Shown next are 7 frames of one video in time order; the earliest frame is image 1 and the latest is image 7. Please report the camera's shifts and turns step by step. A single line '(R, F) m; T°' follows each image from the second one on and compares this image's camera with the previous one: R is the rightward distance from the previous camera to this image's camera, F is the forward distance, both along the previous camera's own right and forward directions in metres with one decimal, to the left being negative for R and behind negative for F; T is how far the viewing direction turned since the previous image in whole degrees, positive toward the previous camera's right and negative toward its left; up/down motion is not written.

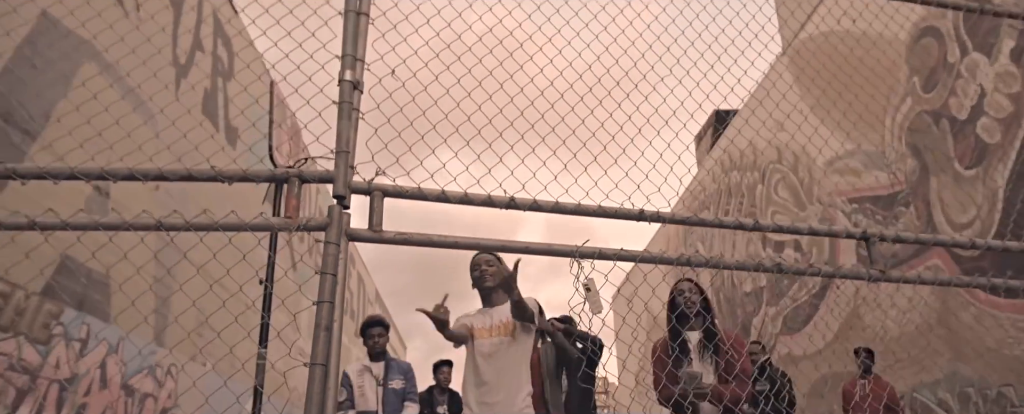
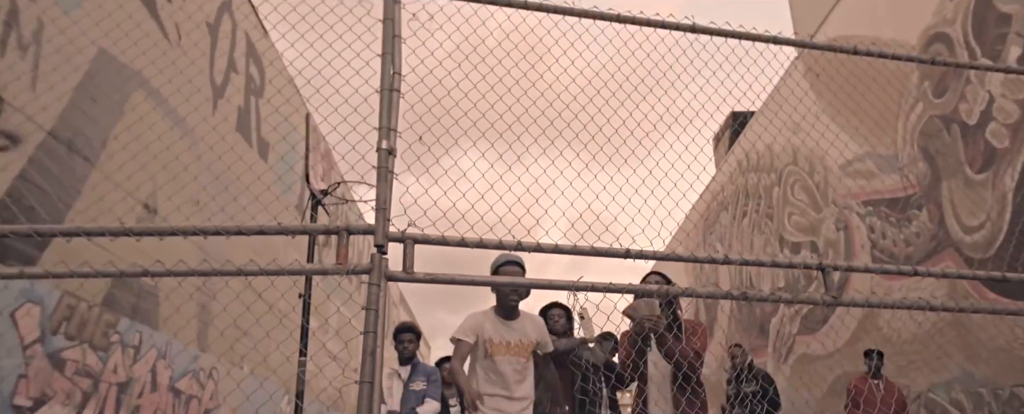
(0.0, -0.4) m; -1°
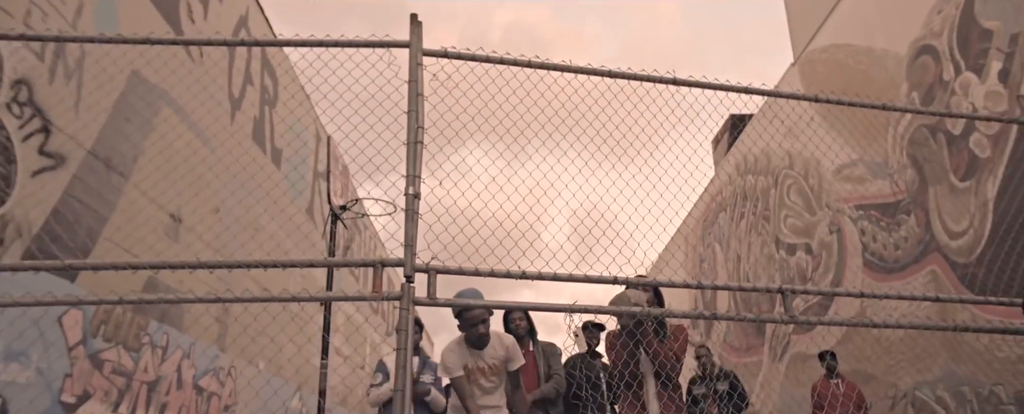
(0.0, -0.5) m; 0°
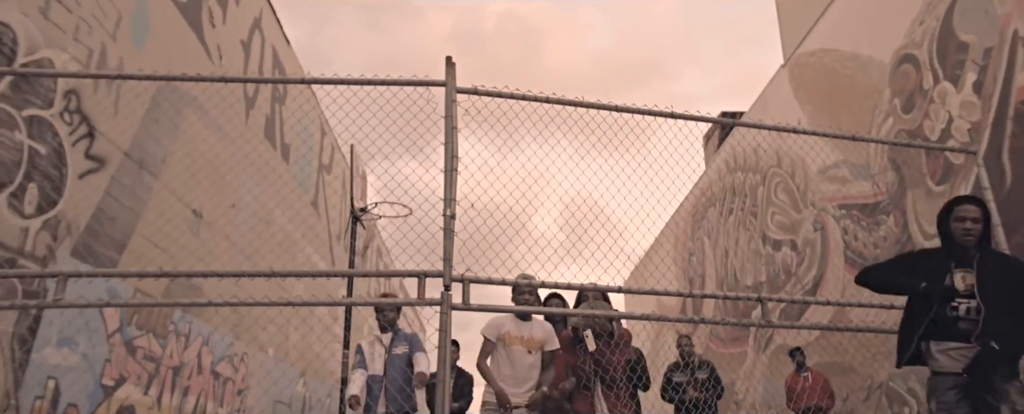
(-0.1, -0.5) m; +1°
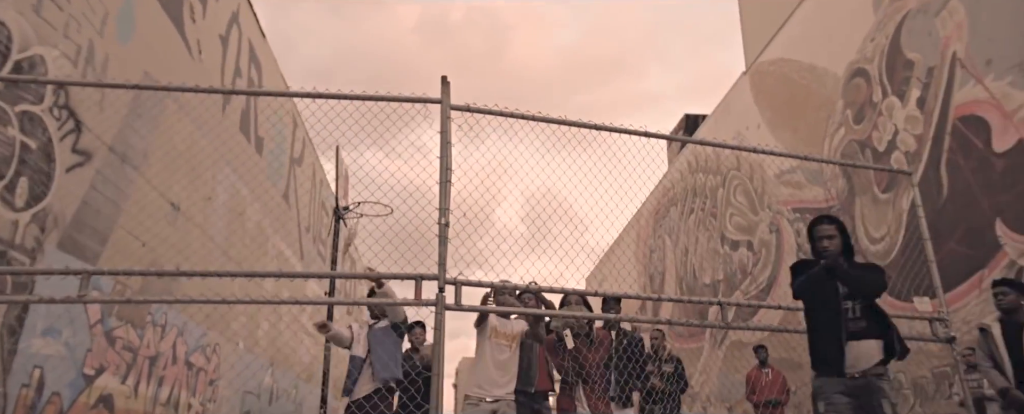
(0.0, -0.4) m; +3°
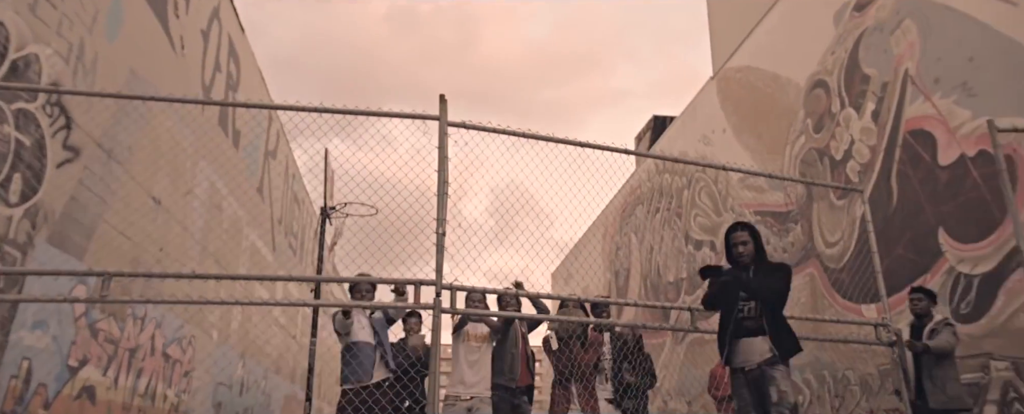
(-0.1, -0.3) m; +2°
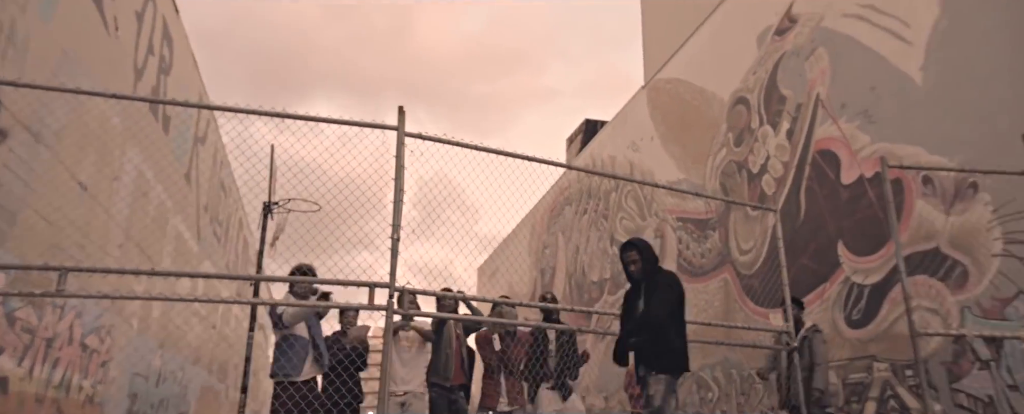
(-0.1, -0.4) m; +5°
